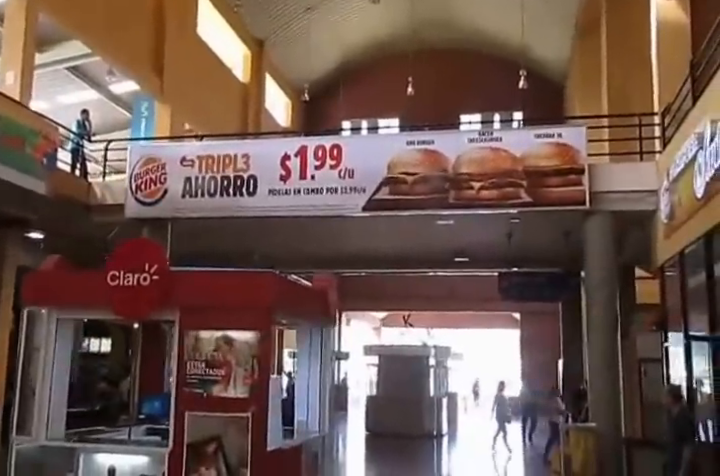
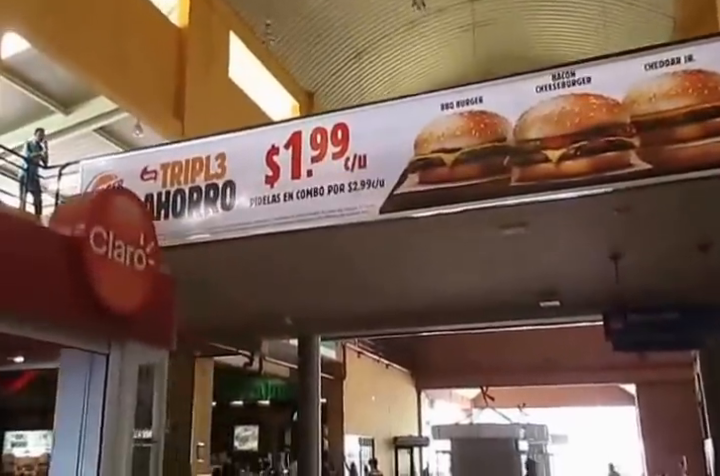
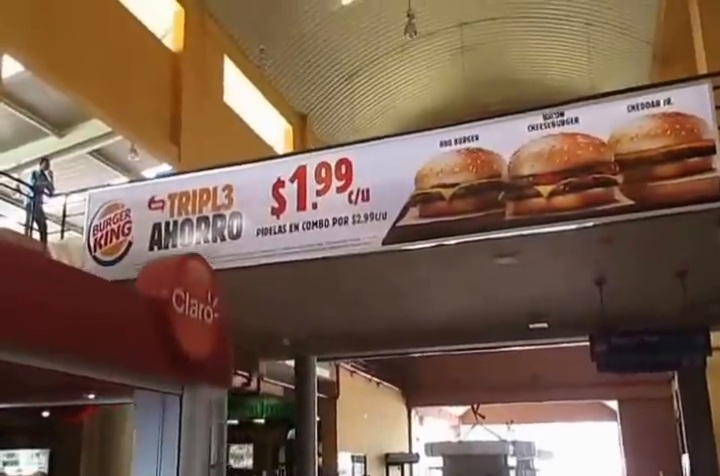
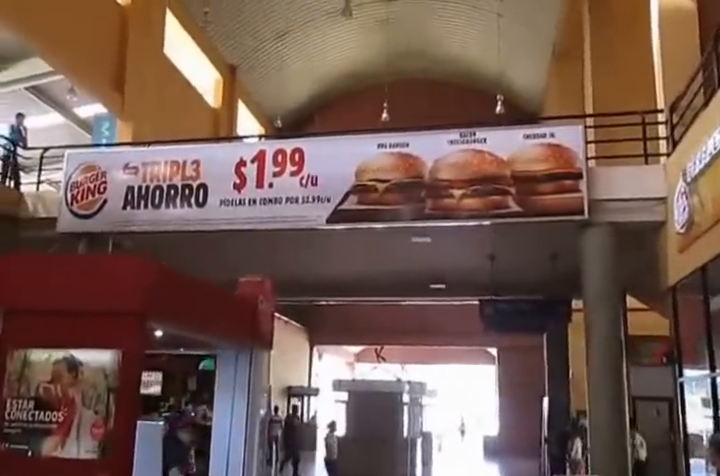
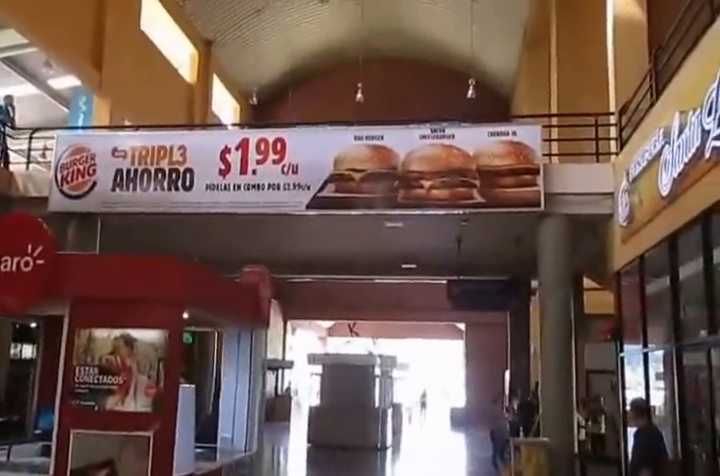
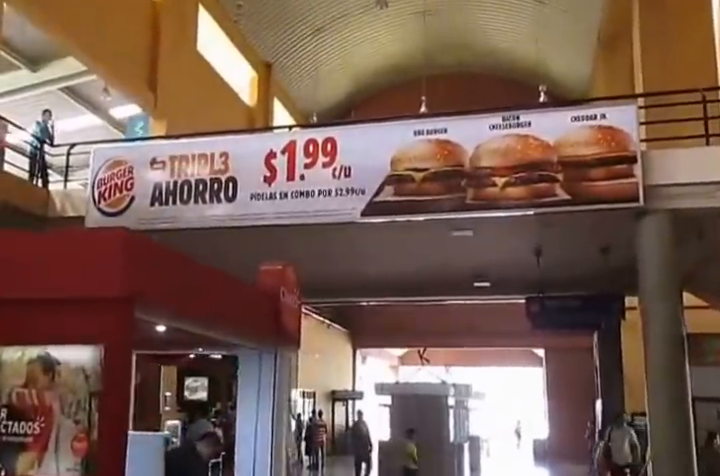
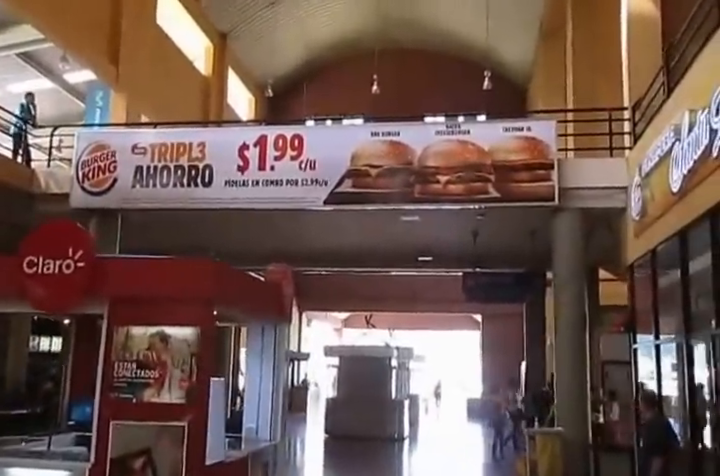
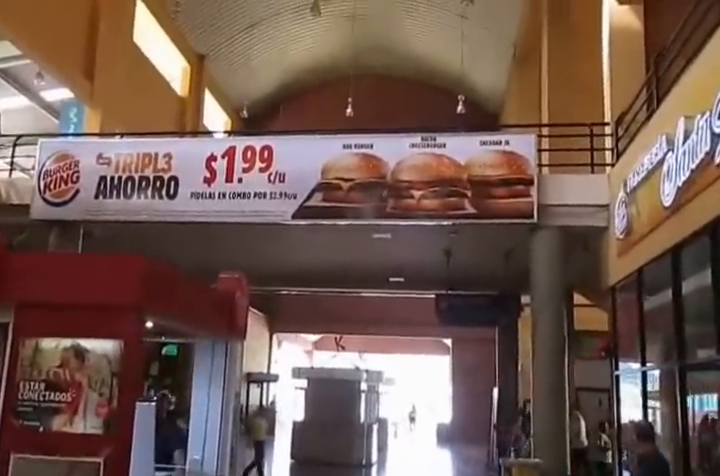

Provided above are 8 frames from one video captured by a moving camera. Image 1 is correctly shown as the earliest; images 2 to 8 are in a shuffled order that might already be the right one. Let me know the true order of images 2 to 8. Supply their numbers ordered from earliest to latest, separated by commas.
7, 5, 8, 4, 6, 3, 2
